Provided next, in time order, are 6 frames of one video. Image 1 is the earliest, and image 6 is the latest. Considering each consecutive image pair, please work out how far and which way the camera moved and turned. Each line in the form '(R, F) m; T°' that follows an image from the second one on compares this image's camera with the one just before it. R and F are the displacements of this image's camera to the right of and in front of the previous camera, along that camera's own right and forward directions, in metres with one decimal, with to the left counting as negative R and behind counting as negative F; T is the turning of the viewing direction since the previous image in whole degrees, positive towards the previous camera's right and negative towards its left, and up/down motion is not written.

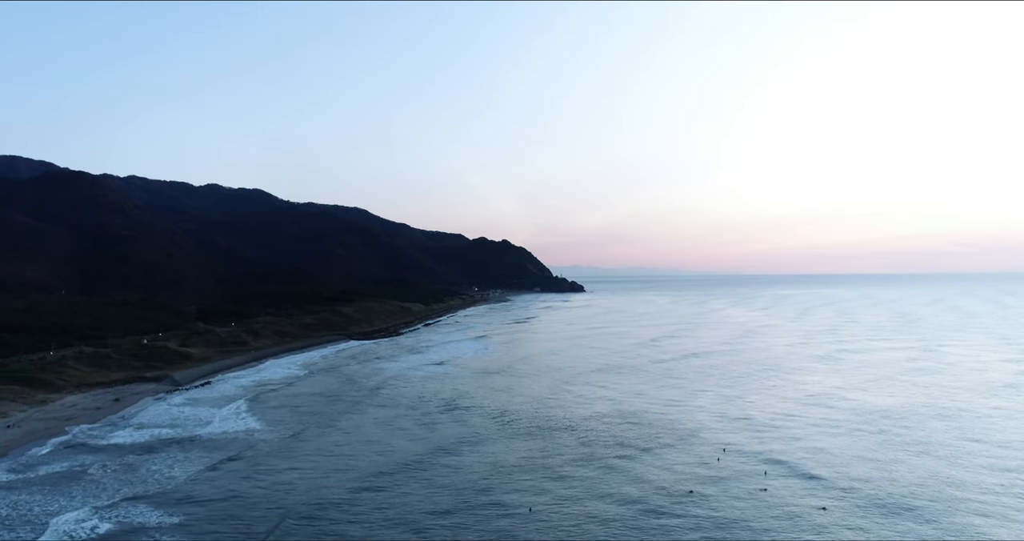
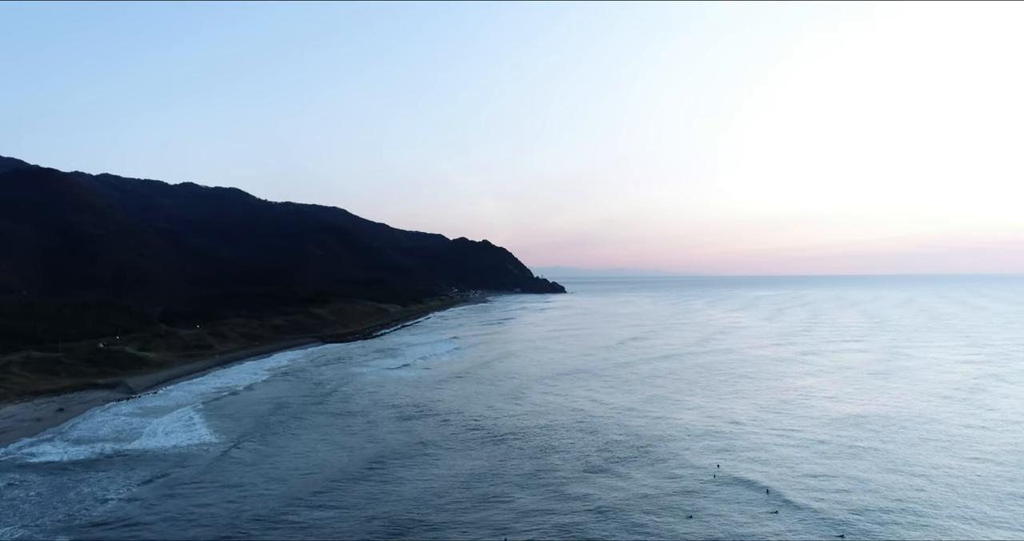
(+1.2, +1.4) m; 0°
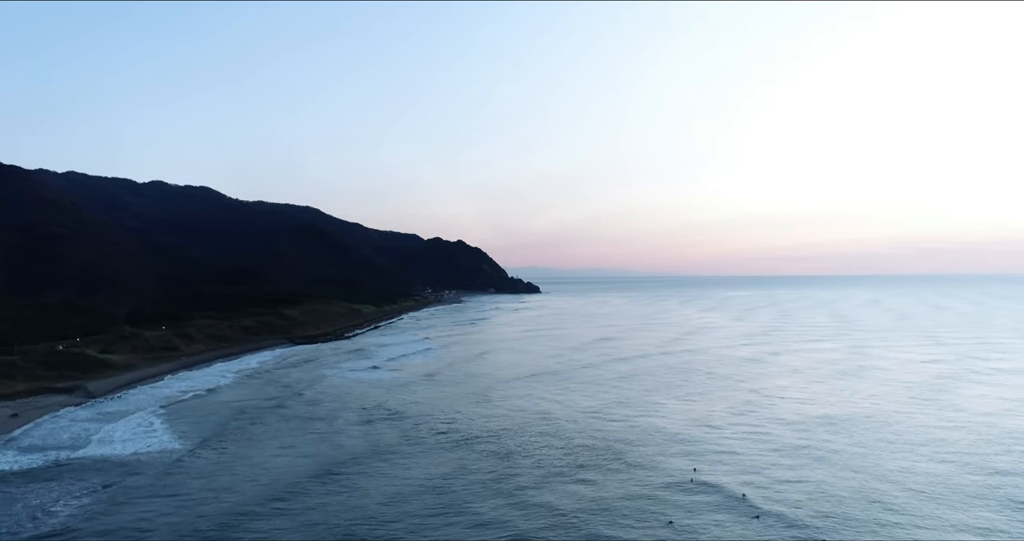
(+0.4, +0.3) m; +2°
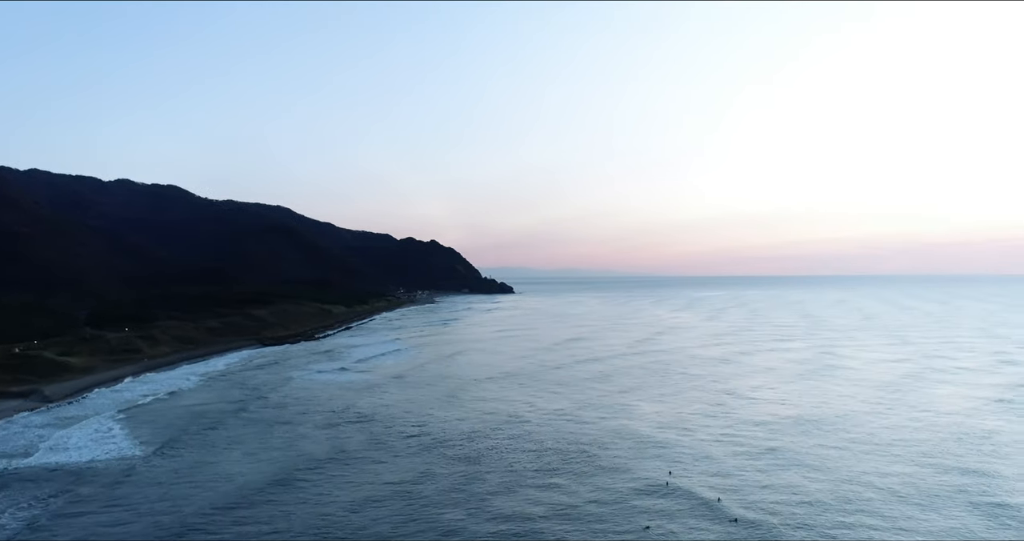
(+0.2, +0.2) m; +2°
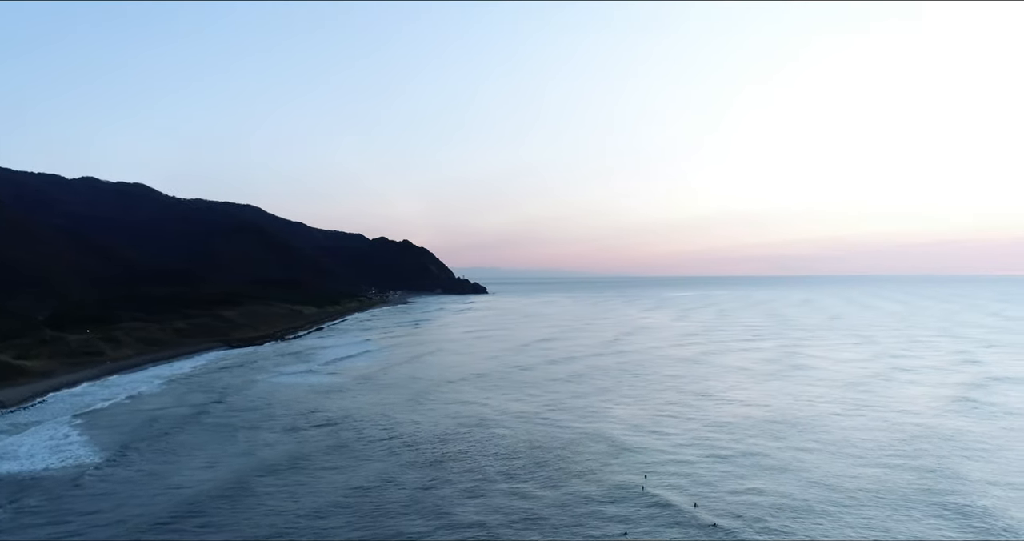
(+0.3, +0.1) m; +2°
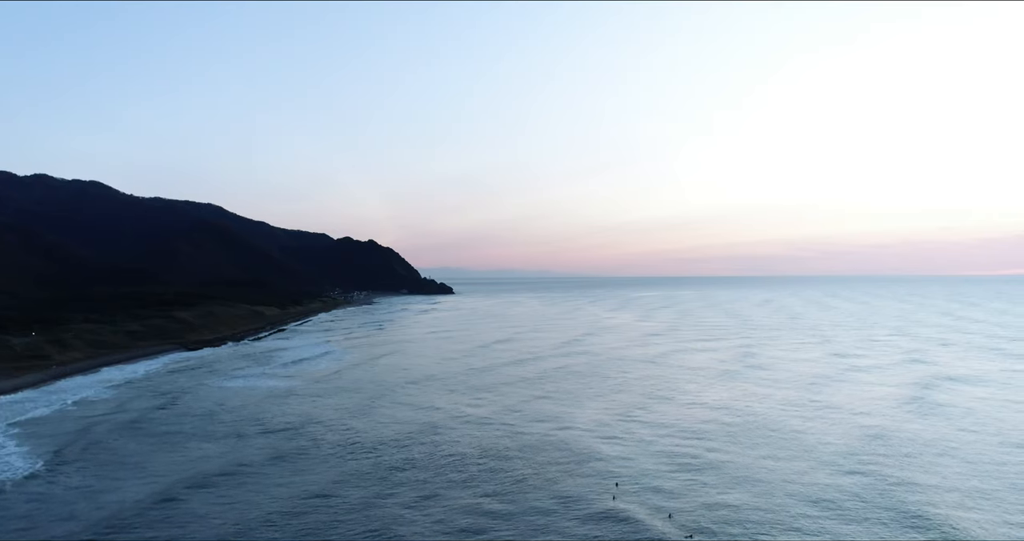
(+0.3, +0.4) m; +3°
